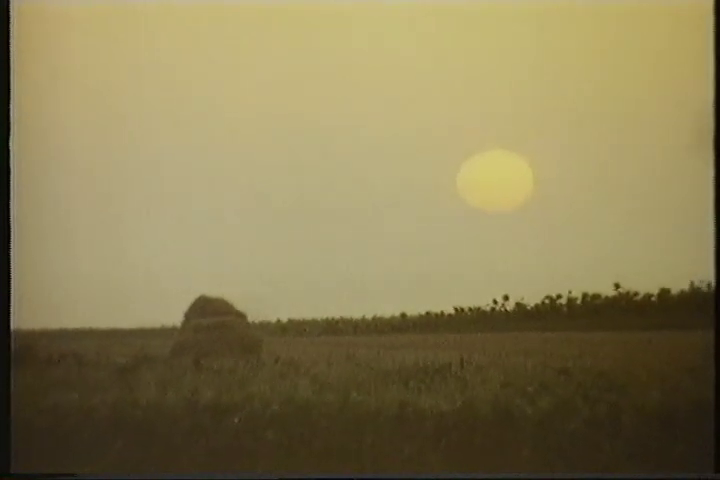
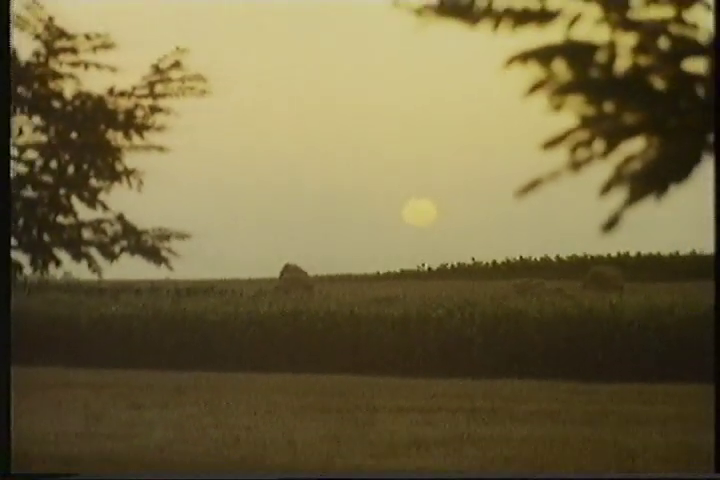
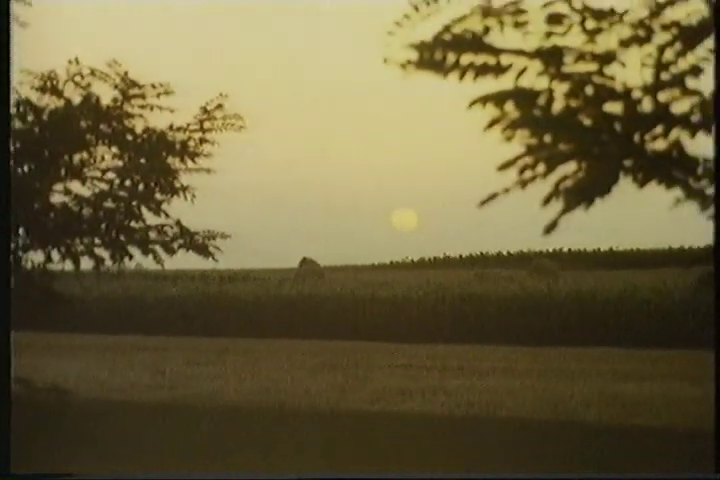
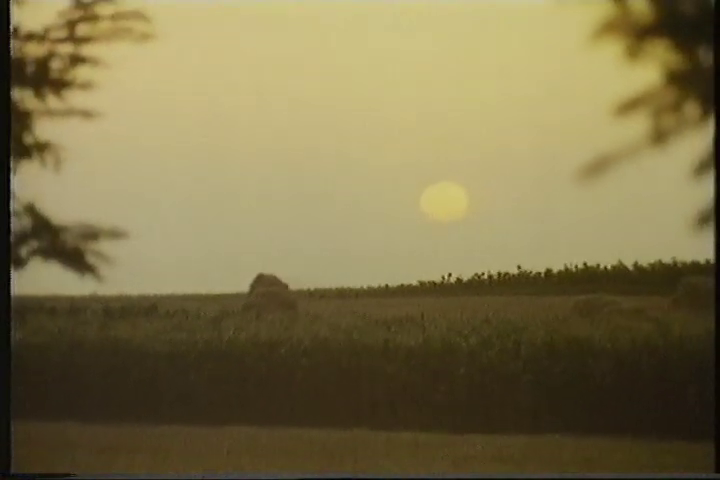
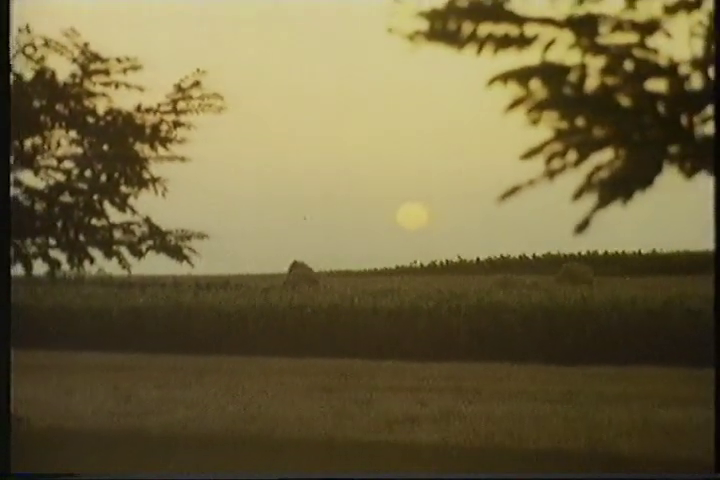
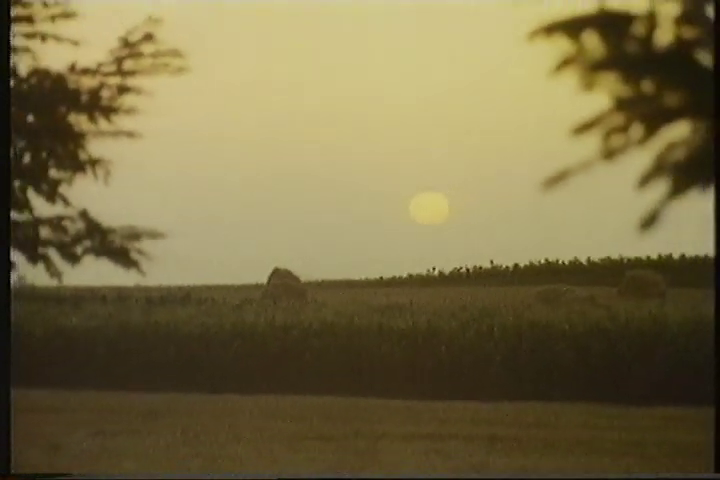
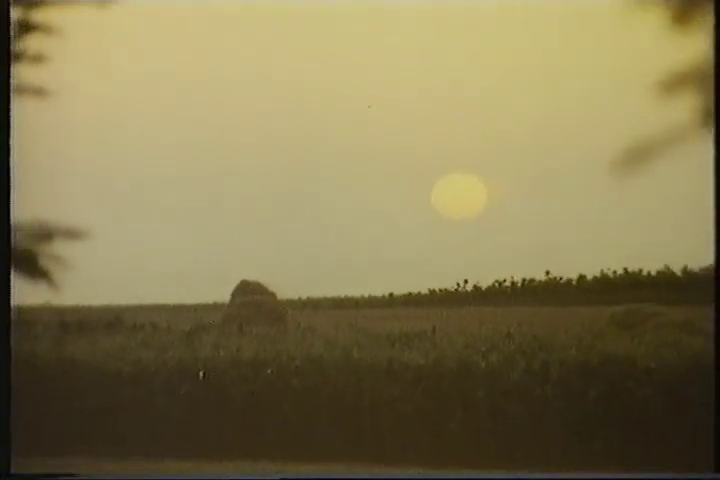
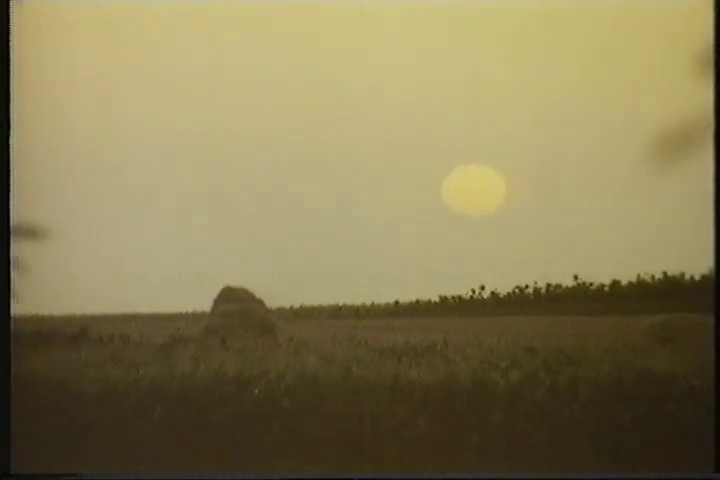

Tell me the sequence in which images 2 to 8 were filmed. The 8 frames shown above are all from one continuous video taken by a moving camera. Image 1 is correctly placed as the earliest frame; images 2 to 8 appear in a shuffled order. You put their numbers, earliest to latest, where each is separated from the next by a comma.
8, 7, 4, 6, 2, 5, 3
